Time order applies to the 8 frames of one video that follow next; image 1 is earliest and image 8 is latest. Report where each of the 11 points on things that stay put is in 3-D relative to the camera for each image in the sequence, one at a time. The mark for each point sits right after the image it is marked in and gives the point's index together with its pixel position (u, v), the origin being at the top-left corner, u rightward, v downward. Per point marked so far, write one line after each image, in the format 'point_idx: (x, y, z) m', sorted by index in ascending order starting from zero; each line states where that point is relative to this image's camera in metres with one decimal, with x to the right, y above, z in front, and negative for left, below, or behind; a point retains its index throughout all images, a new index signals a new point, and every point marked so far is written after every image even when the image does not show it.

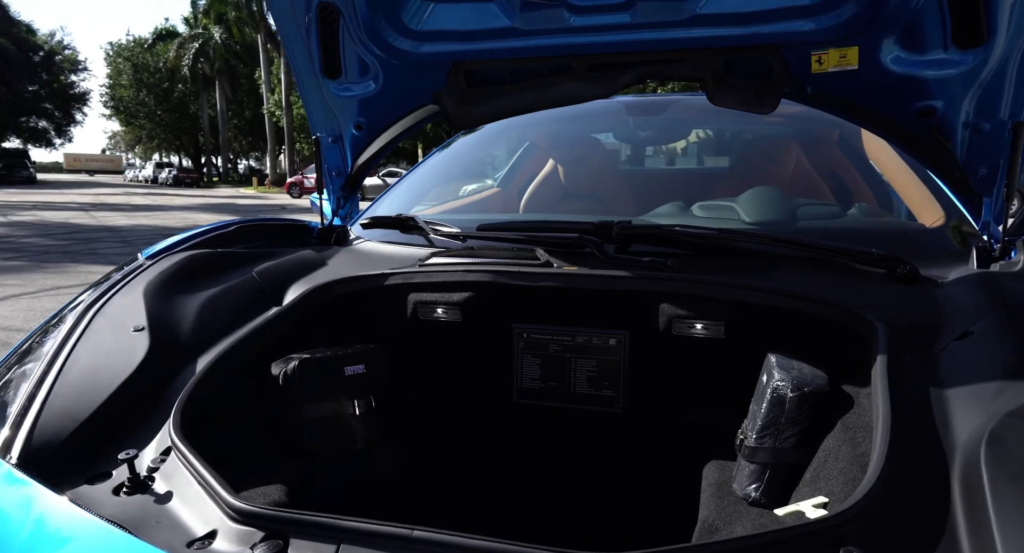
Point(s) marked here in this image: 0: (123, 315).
0: (-0.8, -0.1, +1.5) m
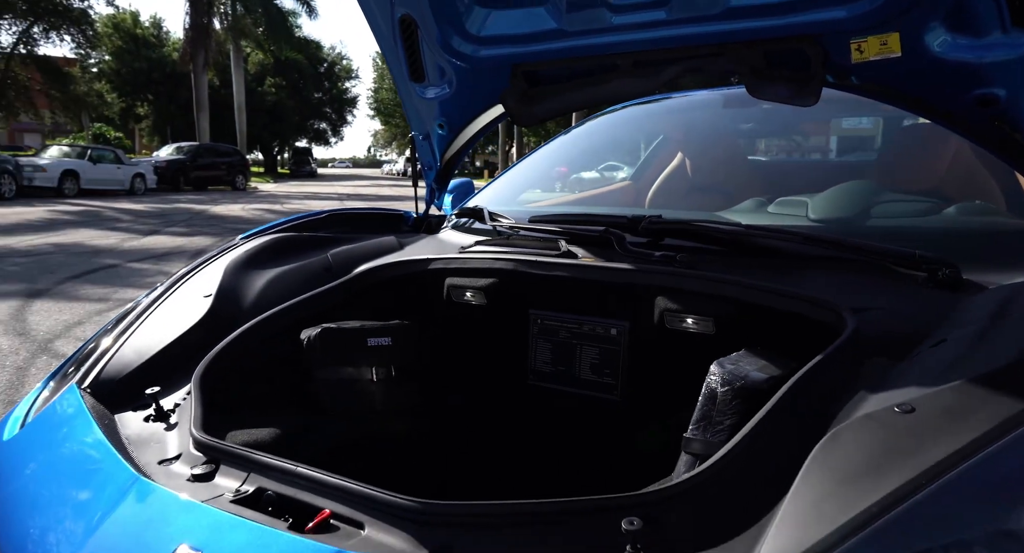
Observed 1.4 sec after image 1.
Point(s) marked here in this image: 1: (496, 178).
0: (-0.9, 0.0, +1.9) m
1: (+0.1, +0.6, +3.1) m
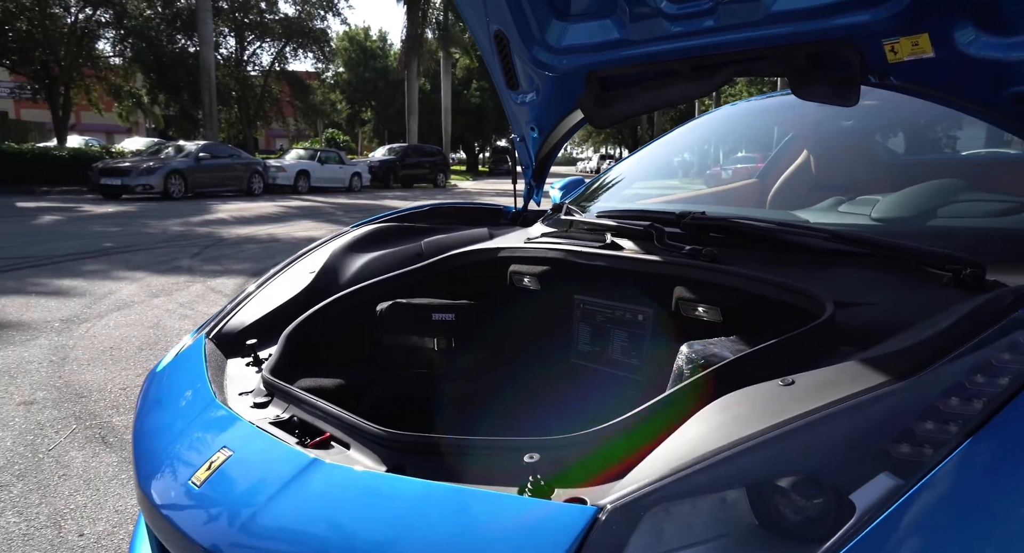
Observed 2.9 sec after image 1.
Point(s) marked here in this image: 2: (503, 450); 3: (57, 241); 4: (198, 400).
0: (-0.7, 0.0, +2.3) m
1: (+0.6, +0.6, +3.3) m
2: (0.0, -0.3, +1.2) m
3: (-7.3, +0.6, +11.1) m
4: (-0.7, -0.3, +1.6) m
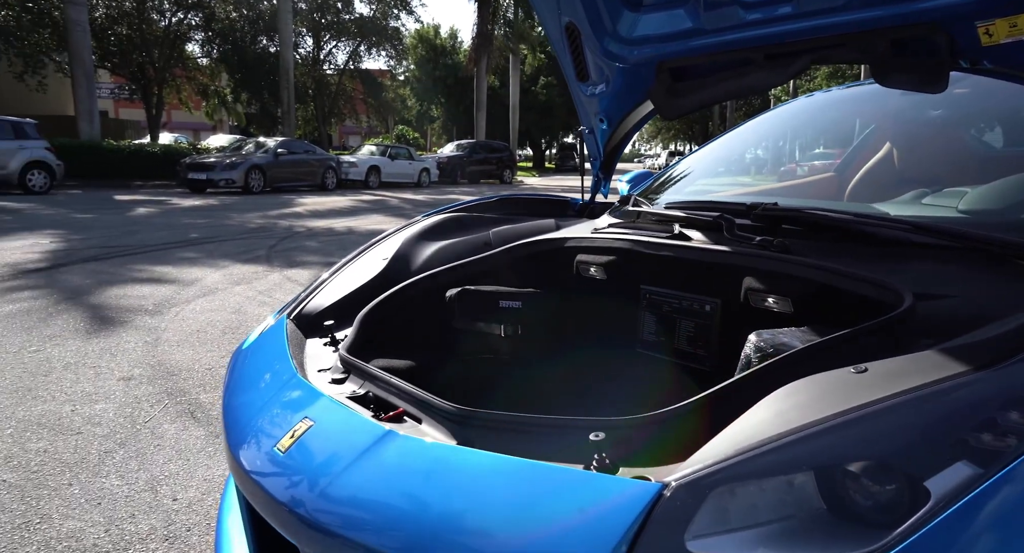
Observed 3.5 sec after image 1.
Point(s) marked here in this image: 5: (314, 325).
0: (-0.4, +0.1, +2.4) m
1: (+0.9, +0.6, +3.2) m
2: (+0.1, -0.3, +1.3) m
3: (-6.2, +0.8, +11.8) m
4: (-0.6, -0.2, +1.7) m
5: (-0.6, -0.1, +2.1) m
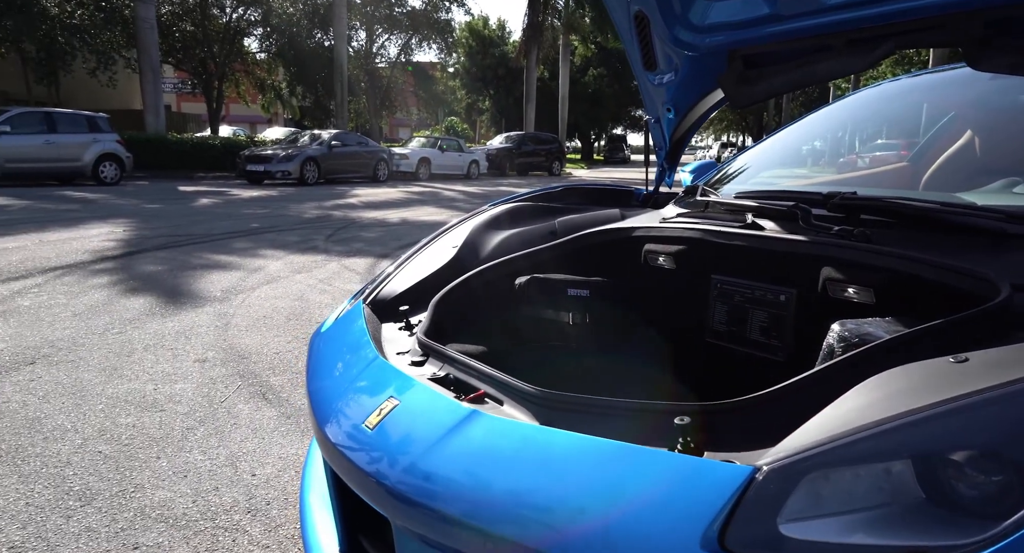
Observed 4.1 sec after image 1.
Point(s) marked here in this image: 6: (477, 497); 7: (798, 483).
0: (-0.2, +0.1, +2.5) m
1: (+1.2, +0.7, +3.2) m
2: (+0.3, -0.3, +1.3) m
3: (-5.3, +1.0, +12.2) m
4: (-0.4, -0.2, +1.8) m
5: (-0.4, -0.1, +2.1) m
6: (-0.1, -0.4, +1.2) m
7: (+0.4, -0.3, +1.0) m
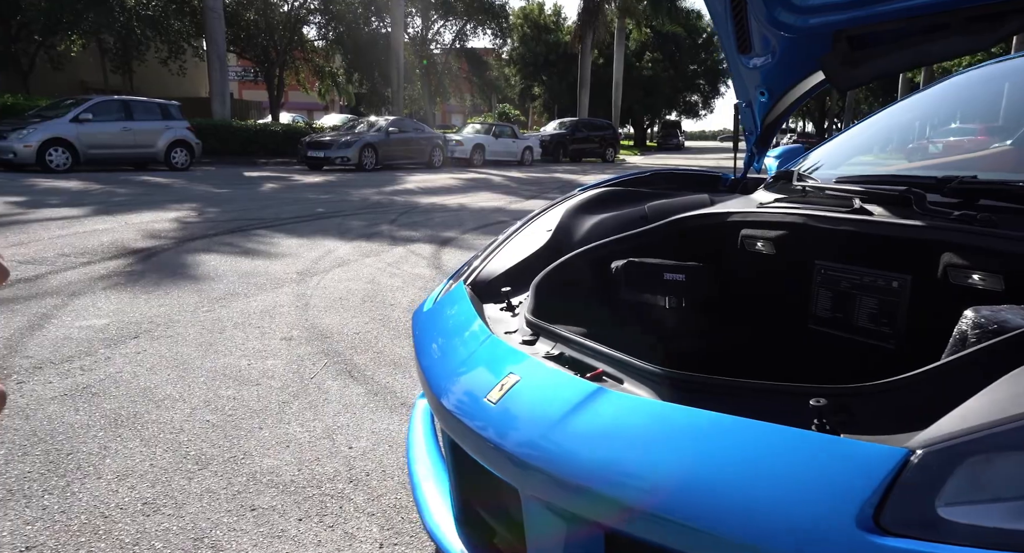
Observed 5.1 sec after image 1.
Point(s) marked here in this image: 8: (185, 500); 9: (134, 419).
0: (+0.1, +0.2, +2.5) m
1: (+1.6, +0.7, +3.1) m
2: (+0.5, -0.2, +1.3) m
3: (-4.2, +1.3, +12.5) m
4: (-0.1, -0.2, +1.8) m
5: (-0.1, 0.0, +2.2) m
6: (+0.2, -0.3, +1.2) m
7: (+0.6, -0.3, +1.0) m
8: (-1.1, -0.7, +2.2) m
9: (-1.5, -0.6, +2.8) m
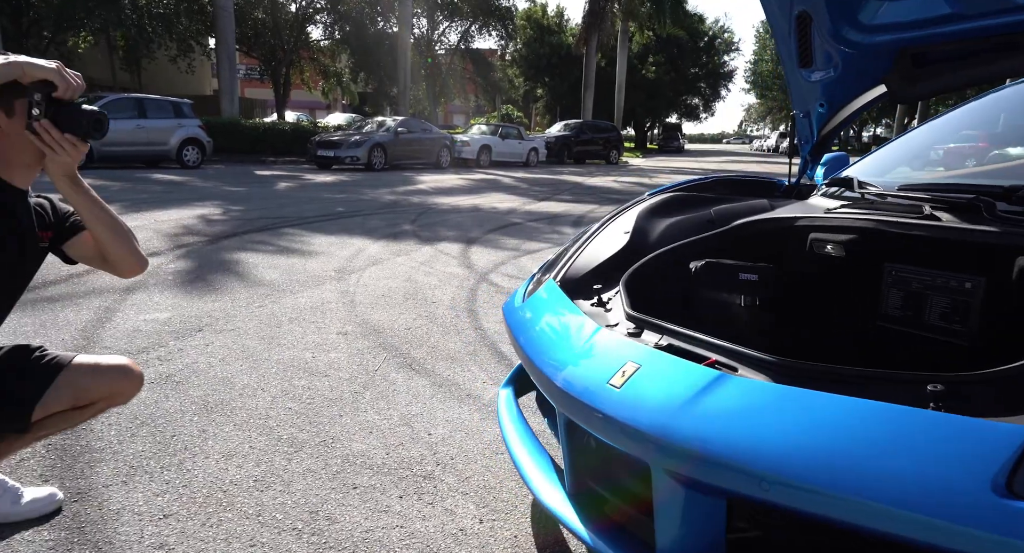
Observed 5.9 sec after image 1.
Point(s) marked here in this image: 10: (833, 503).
0: (+0.4, +0.2, +2.6) m
1: (+1.9, +0.7, +3.2) m
2: (+0.8, -0.2, +1.4) m
3: (-3.9, +1.3, +12.7) m
4: (+0.2, -0.1, +2.0) m
5: (+0.2, 0.0, +2.3) m
6: (+0.5, -0.3, +1.4) m
7: (+0.9, -0.3, +1.1) m
8: (-0.8, -0.7, +2.4) m
9: (-1.3, -0.6, +3.0) m
10: (+0.6, -0.4, +1.2) m
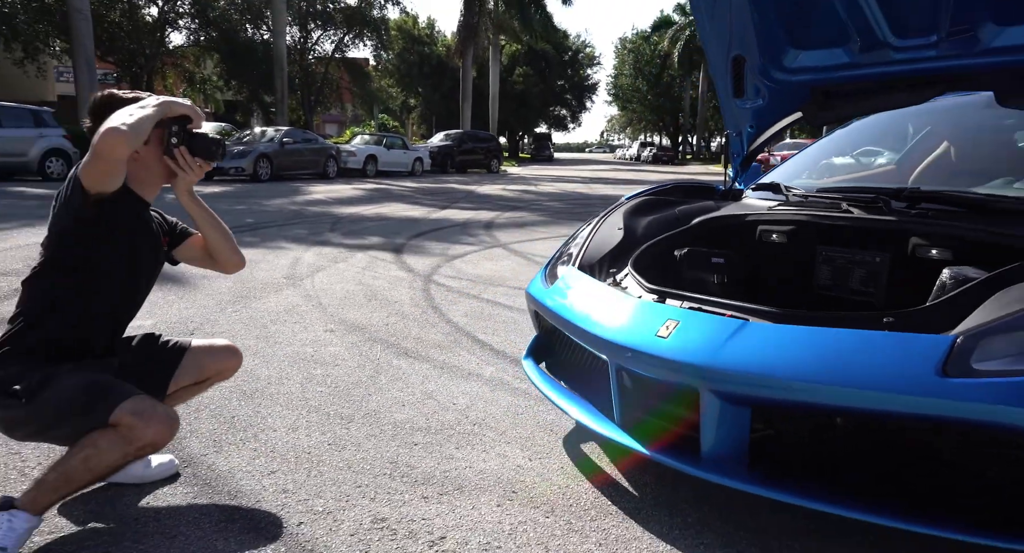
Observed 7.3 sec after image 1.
0: (+0.5, +0.3, +3.3) m
1: (+1.8, +0.8, +4.1) m
2: (+1.1, -0.1, +2.1) m
3: (-5.5, +1.1, +12.5) m
4: (+0.4, -0.1, +2.6) m
5: (+0.3, 0.0, +2.9) m
6: (+0.8, -0.3, +2.0) m
7: (+1.2, -0.2, +1.9) m
8: (-0.6, -0.7, +2.8) m
9: (-1.2, -0.6, +3.3) m
10: (+0.9, -0.3, +1.9) m
